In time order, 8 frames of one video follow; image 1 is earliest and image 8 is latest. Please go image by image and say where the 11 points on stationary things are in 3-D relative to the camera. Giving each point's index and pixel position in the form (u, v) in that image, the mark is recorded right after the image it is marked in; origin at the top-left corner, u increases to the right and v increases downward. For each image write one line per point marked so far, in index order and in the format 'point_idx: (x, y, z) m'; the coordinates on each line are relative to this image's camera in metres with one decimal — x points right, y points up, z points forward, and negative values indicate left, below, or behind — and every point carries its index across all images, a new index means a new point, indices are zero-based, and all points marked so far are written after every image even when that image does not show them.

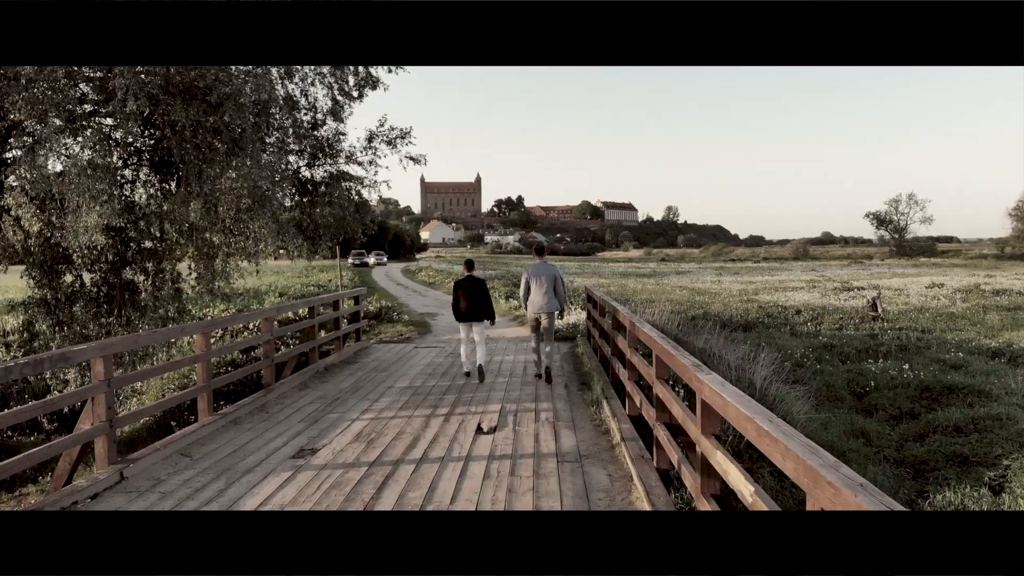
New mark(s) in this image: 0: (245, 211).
0: (-2.9, +0.8, +6.4) m
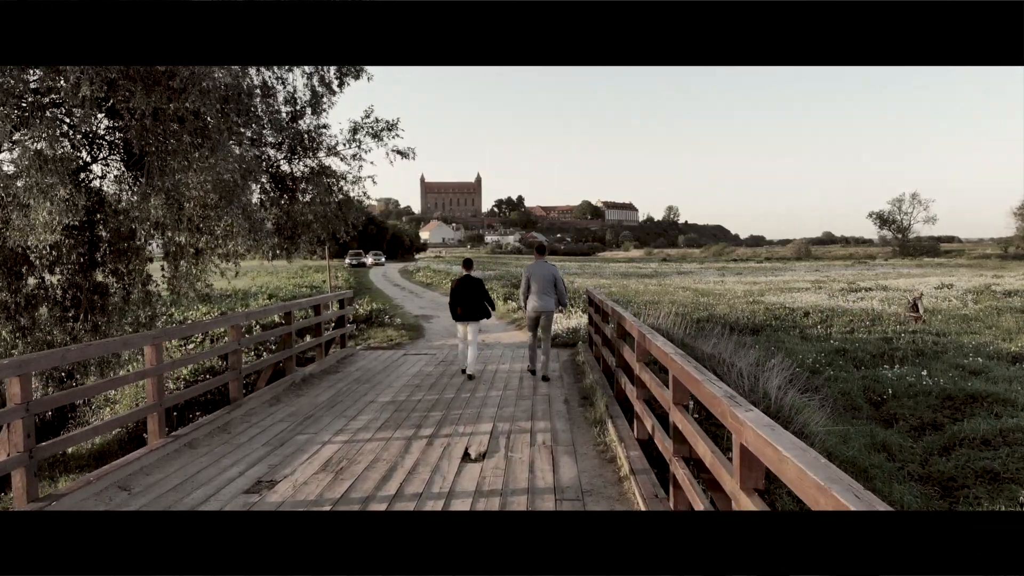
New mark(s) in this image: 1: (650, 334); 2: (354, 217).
0: (-3.0, +0.8, +5.9) m
1: (+0.9, -0.3, +4.0) m
2: (-2.0, +0.9, +7.7) m
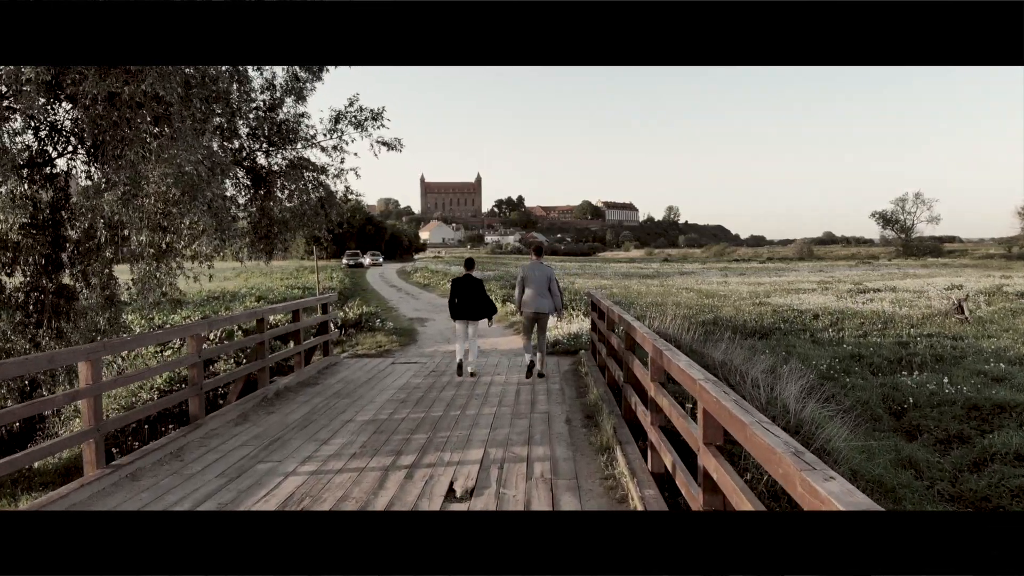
0: (-3.0, +0.7, +5.3) m
1: (+0.8, -0.3, +3.4) m
2: (-2.0, +0.8, +7.1) m
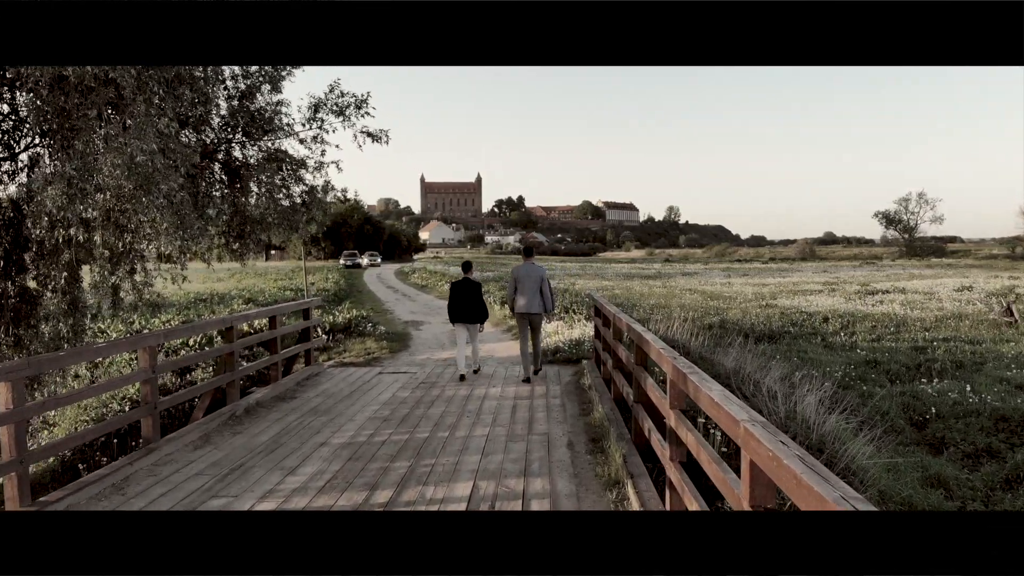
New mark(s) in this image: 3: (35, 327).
0: (-3.0, +0.7, +4.8) m
1: (+0.8, -0.4, +2.9) m
2: (-2.1, +0.8, +6.6) m
3: (-5.1, -0.4, +6.4) m
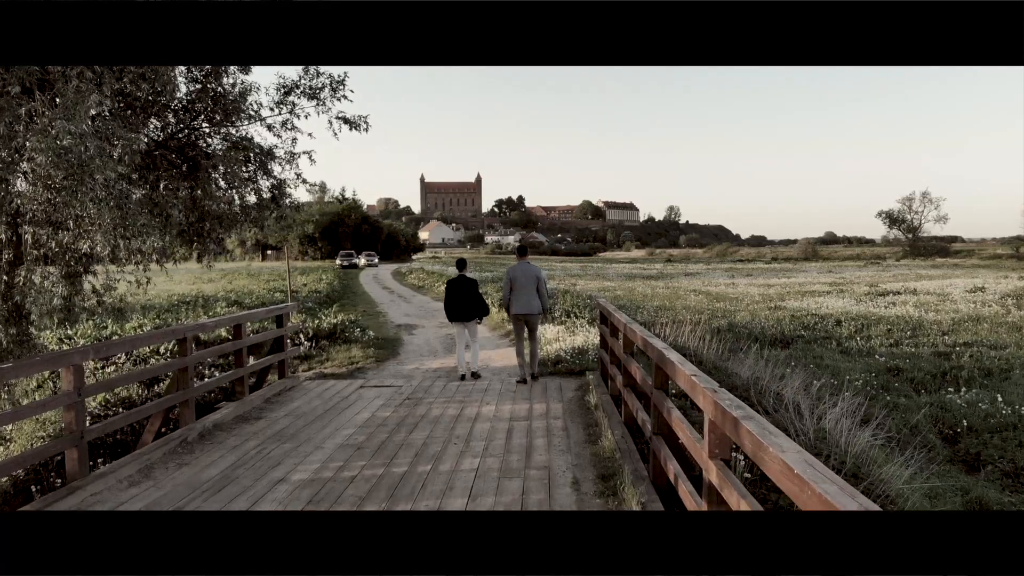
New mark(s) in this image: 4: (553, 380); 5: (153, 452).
0: (-3.1, +0.7, +4.2) m
1: (+0.8, -0.4, +2.3) m
2: (-2.1, +0.8, +5.9) m
3: (-5.1, -0.5, +5.8) m
4: (+0.4, -0.9, +6.0) m
5: (-2.3, -1.0, +3.9) m
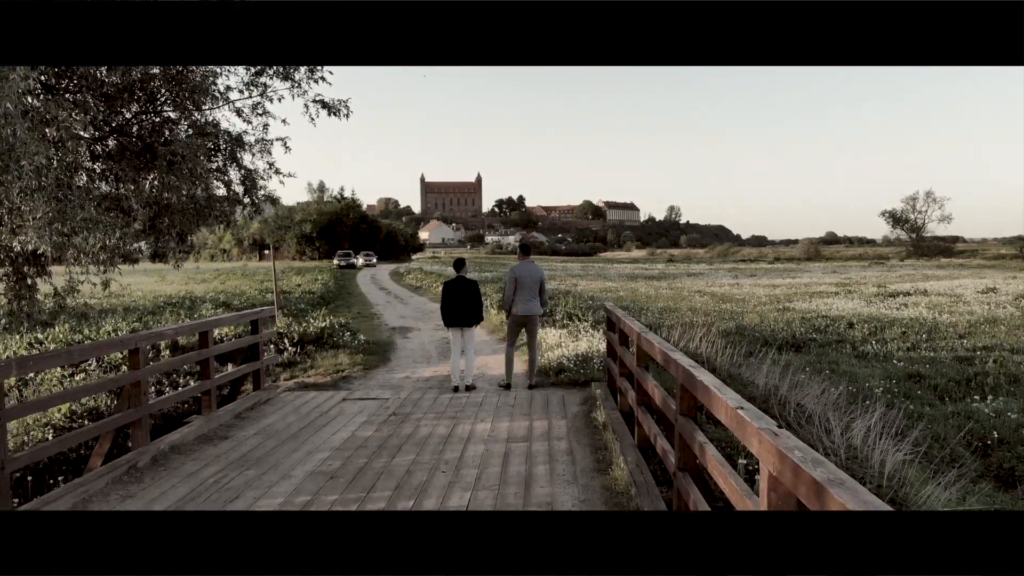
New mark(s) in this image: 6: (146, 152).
0: (-3.1, +0.6, +3.6) m
1: (+0.8, -0.4, +1.7) m
2: (-2.1, +0.7, +5.4) m
3: (-5.1, -0.5, +5.3) m
4: (+0.4, -0.9, +5.5) m
5: (-2.3, -1.1, +3.4) m
6: (-2.9, +1.1, +4.8) m
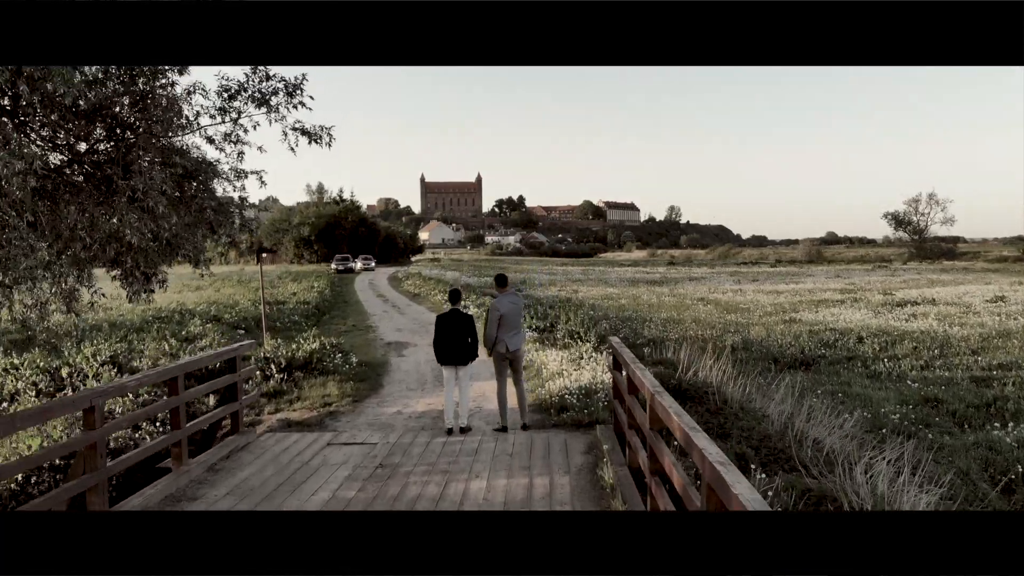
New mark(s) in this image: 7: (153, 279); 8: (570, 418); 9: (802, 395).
0: (-3.1, +0.3, +3.2) m
1: (+0.7, -0.7, +1.3) m
2: (-2.1, +0.5, +5.0) m
3: (-5.1, -0.8, +4.9) m
4: (+0.4, -1.2, +5.1) m
5: (-2.3, -1.4, +3.0) m
6: (-2.9, +0.8, +4.4) m
7: (-2.8, +0.1, +5.0) m
8: (+0.5, -1.2, +5.6) m
9: (+4.1, -1.4, +8.4) m
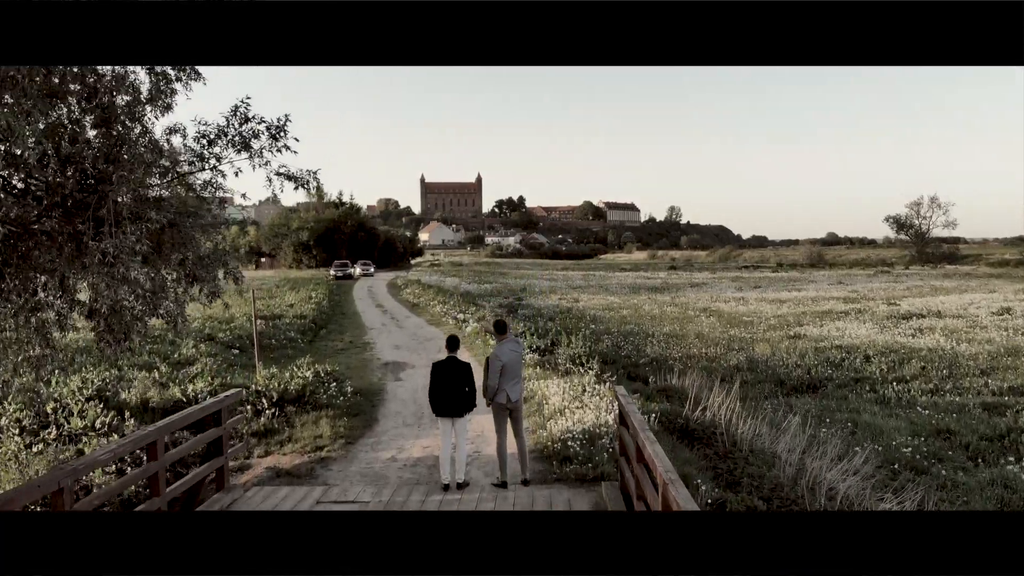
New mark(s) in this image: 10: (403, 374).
0: (-3.1, 0.0, +3.0) m
1: (+0.7, -1.1, +1.1) m
2: (-2.1, +0.1, +4.8) m
3: (-5.1, -1.1, +4.6) m
4: (+0.4, -1.6, +4.9) m
5: (-2.3, -1.7, +2.7) m
6: (-2.9, +0.4, +4.2) m
7: (-2.8, -0.3, +4.7) m
8: (+0.5, -1.6, +5.4) m
9: (+4.1, -1.8, +8.2) m
10: (-1.9, -1.5, +10.8) m
